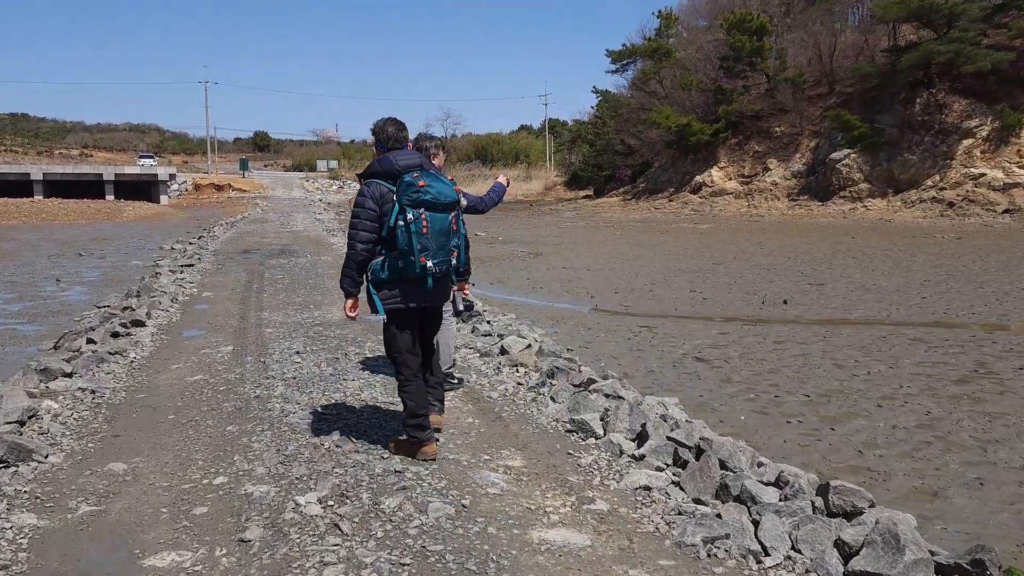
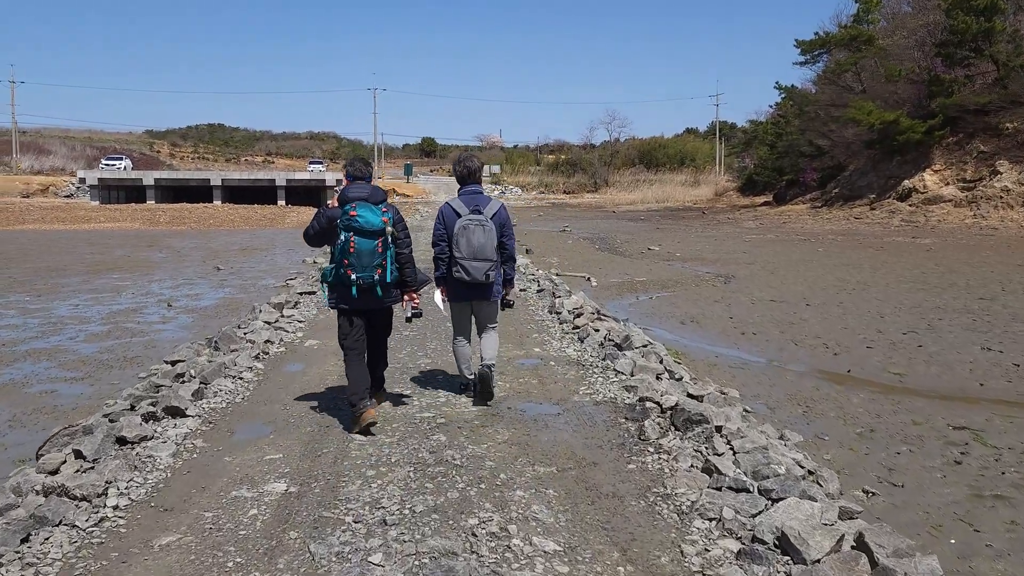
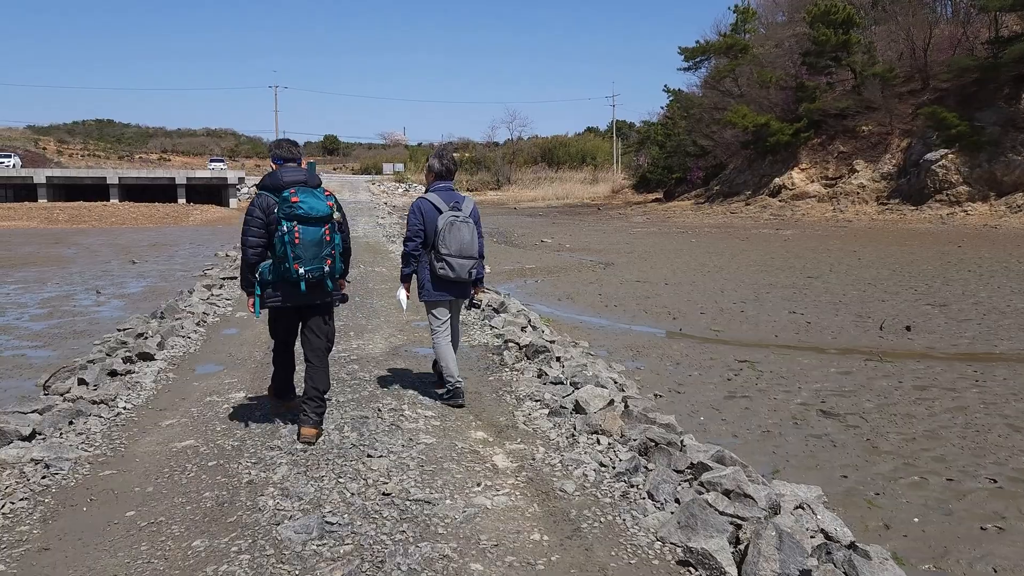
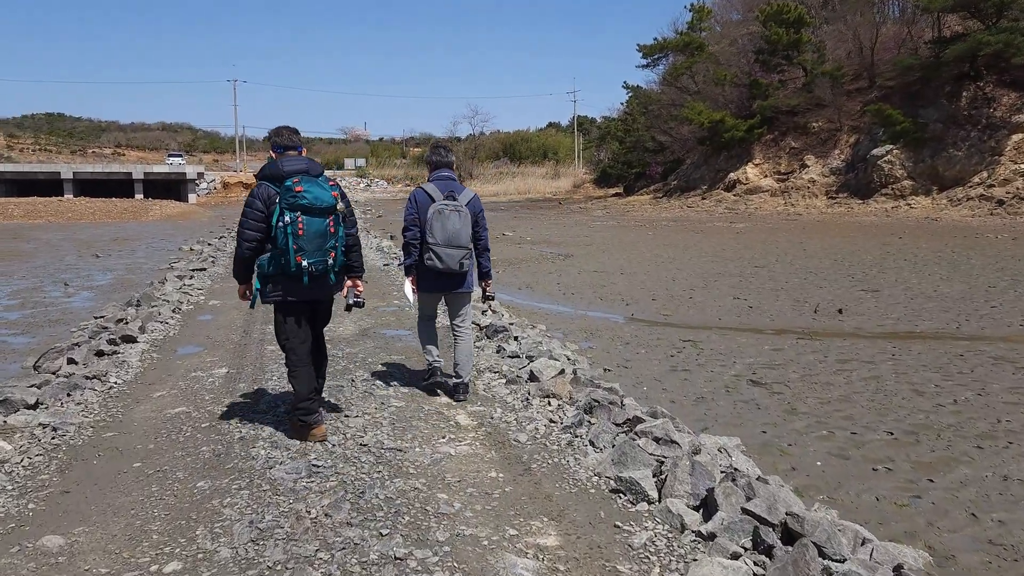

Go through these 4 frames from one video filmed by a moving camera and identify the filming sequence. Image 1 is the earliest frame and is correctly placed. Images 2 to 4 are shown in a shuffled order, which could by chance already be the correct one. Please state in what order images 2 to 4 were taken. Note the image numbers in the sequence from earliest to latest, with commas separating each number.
4, 3, 2
